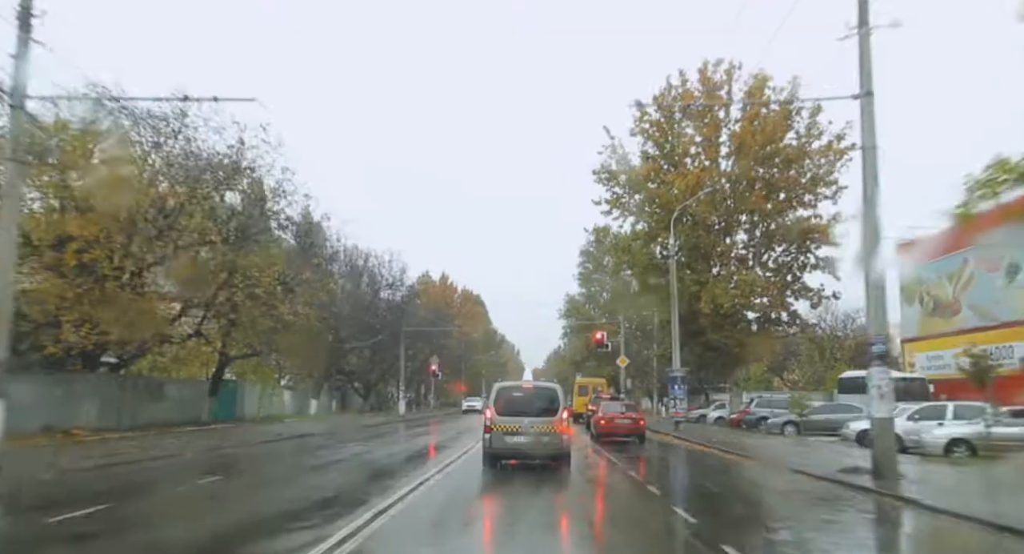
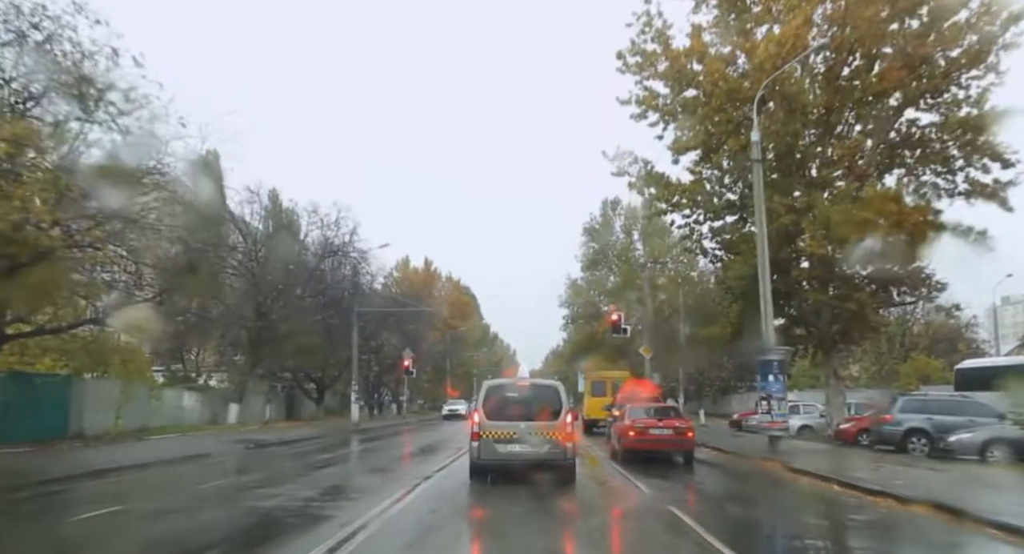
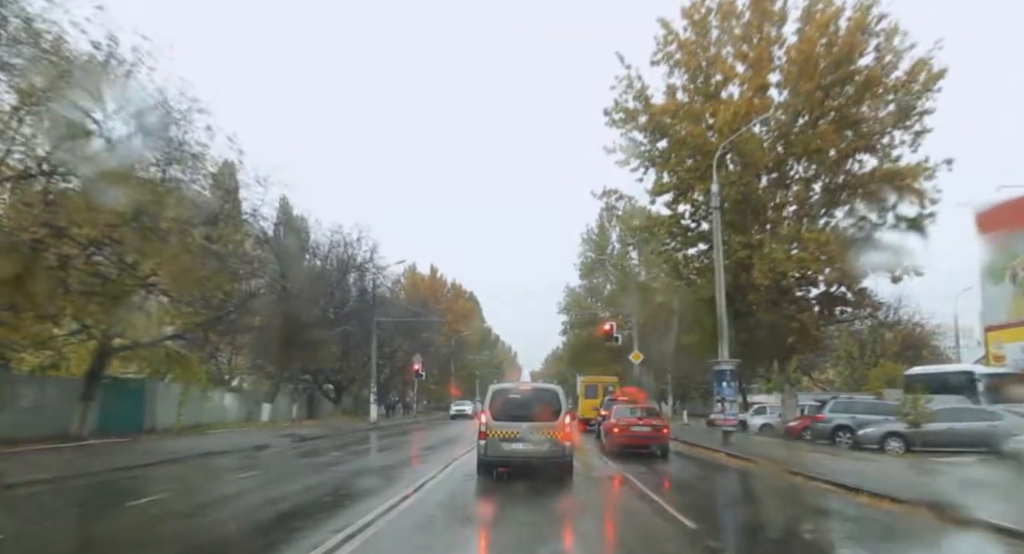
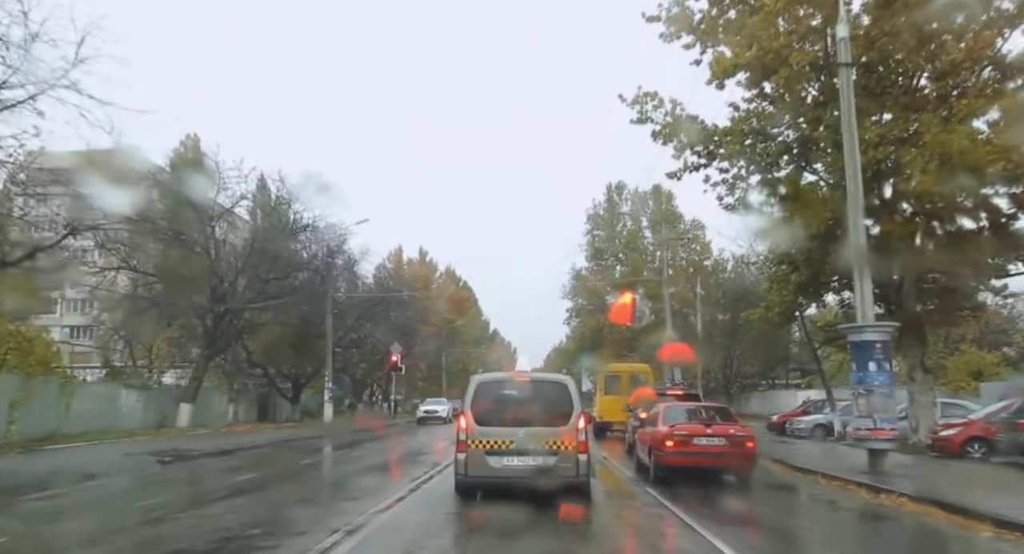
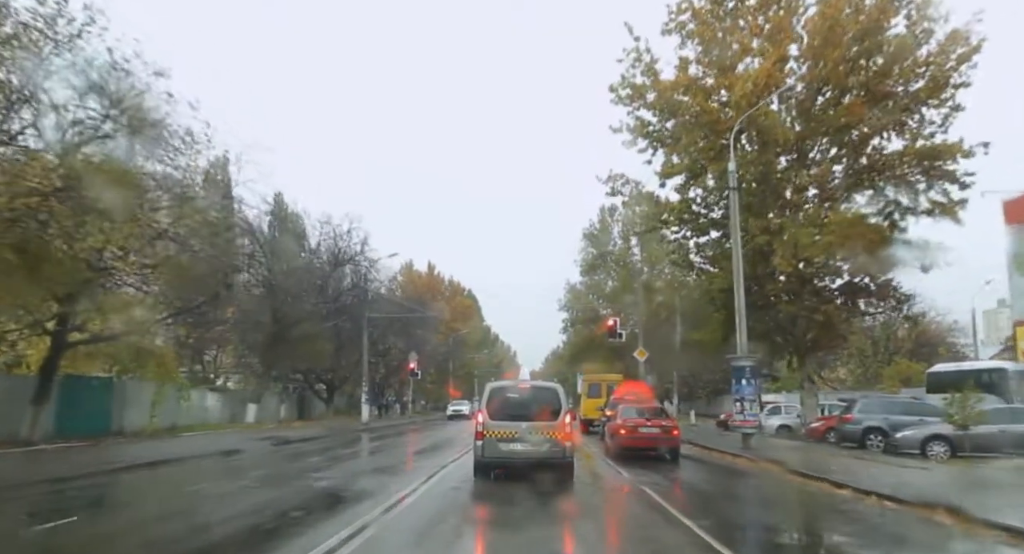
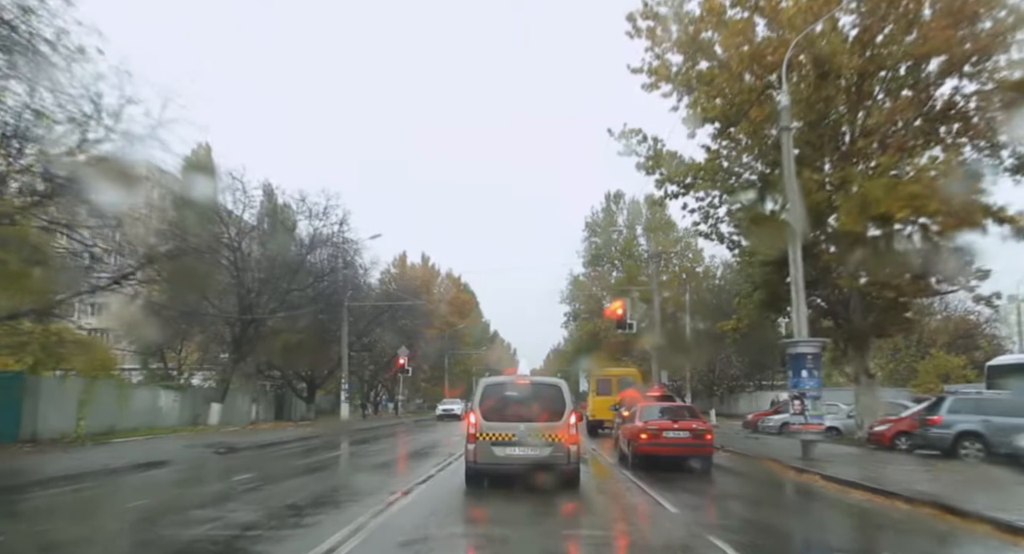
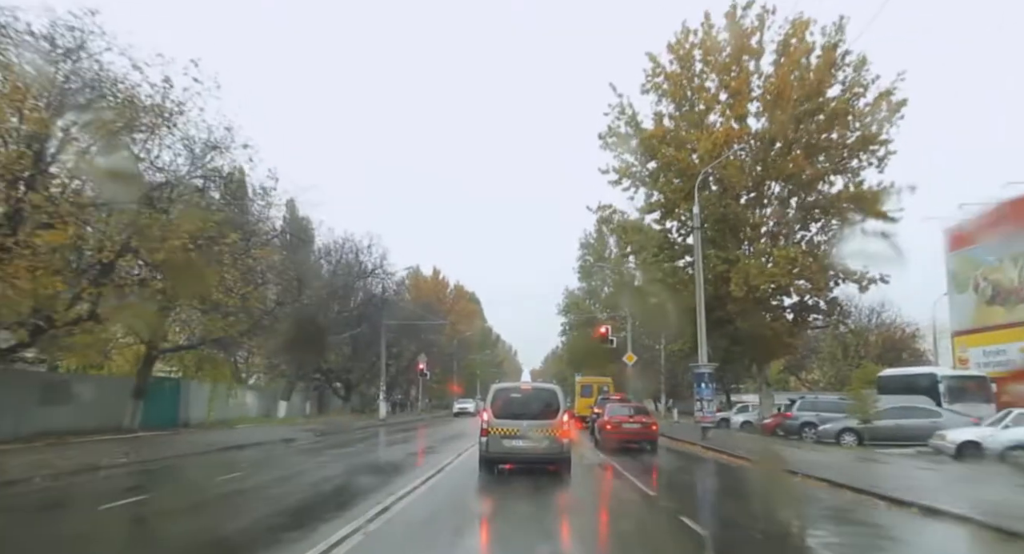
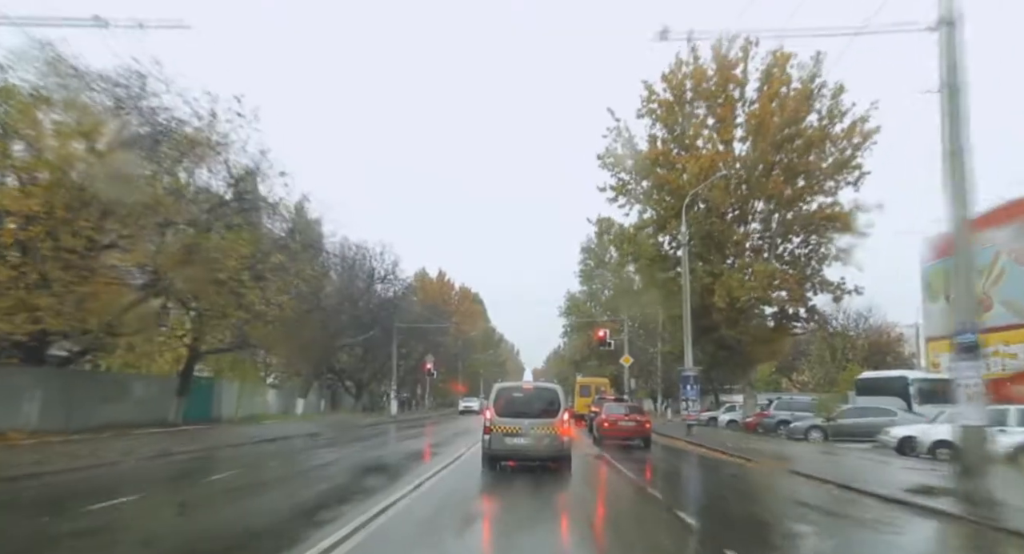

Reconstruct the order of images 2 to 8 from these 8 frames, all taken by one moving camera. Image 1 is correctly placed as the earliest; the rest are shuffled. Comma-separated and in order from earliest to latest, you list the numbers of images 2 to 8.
8, 7, 3, 5, 2, 6, 4
